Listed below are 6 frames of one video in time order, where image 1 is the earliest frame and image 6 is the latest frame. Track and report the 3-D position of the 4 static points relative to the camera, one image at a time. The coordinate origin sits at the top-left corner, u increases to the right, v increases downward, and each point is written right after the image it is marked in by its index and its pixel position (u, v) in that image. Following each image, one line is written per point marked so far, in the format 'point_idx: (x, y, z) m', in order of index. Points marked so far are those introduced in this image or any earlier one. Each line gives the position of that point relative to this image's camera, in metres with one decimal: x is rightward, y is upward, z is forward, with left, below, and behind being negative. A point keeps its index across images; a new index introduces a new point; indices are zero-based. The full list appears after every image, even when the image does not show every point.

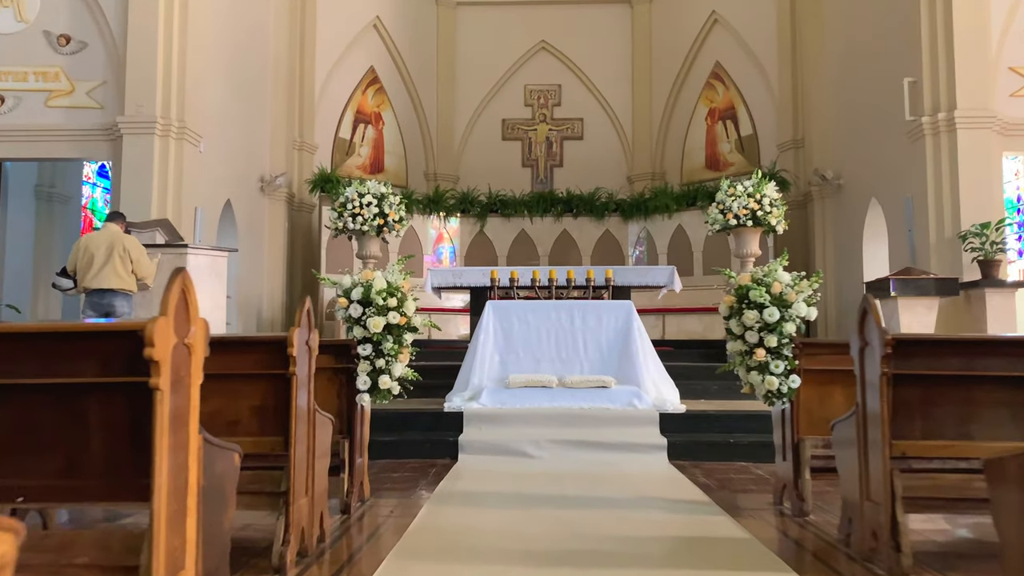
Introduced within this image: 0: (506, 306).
0: (0.0, -0.1, +5.3) m
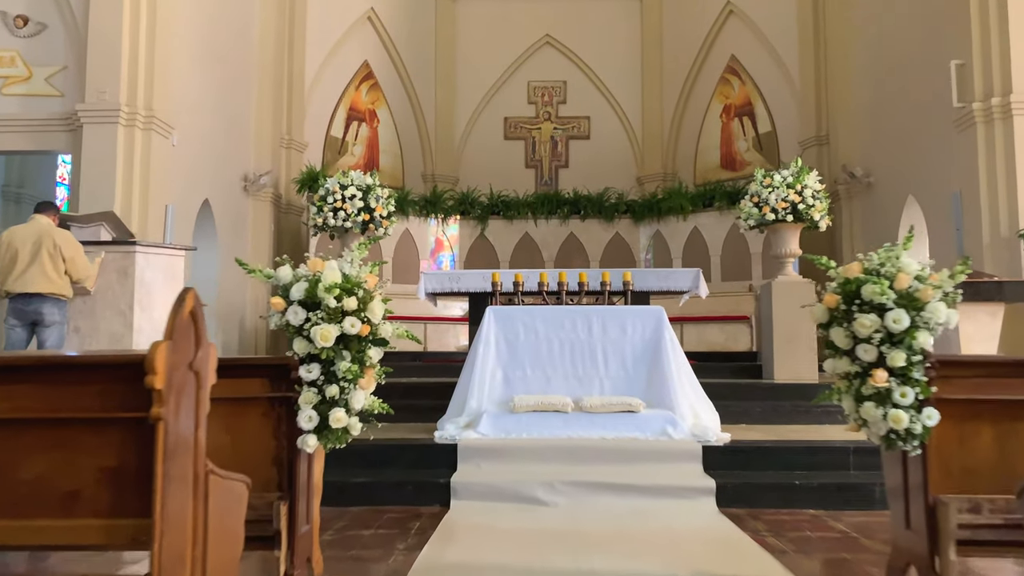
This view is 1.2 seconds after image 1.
0: (0.0, -0.1, +4.5) m
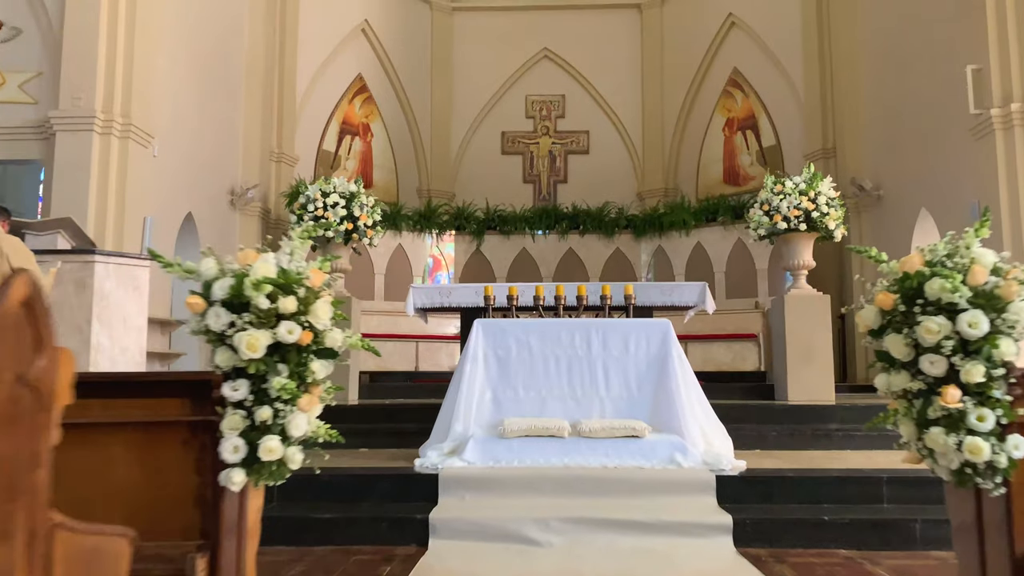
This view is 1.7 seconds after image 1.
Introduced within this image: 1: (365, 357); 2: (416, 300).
0: (-0.1, -0.2, +4.1) m
1: (-1.4, -0.6, +7.5) m
2: (-0.7, -0.1, +5.7) m
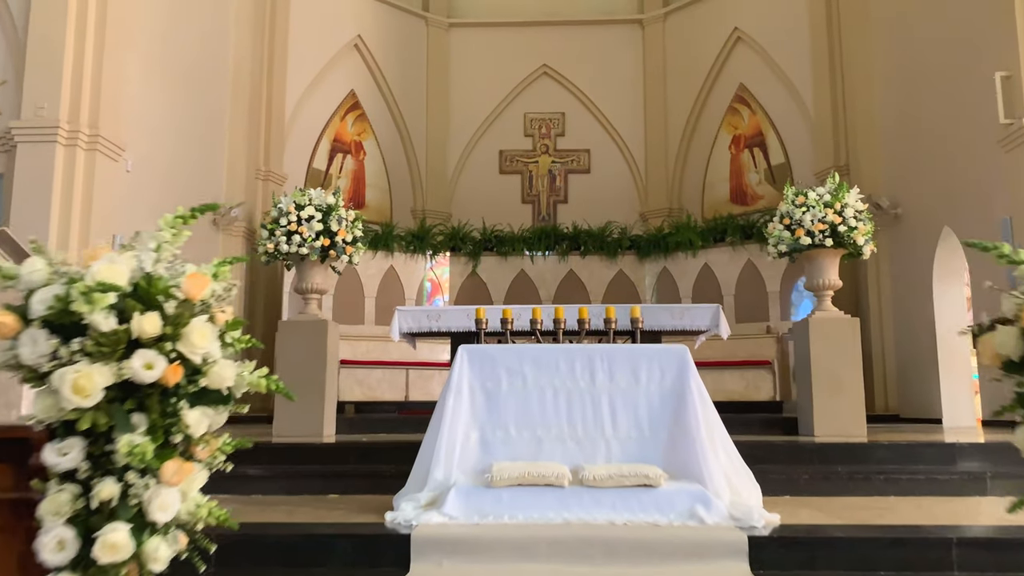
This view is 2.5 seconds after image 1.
0: (-0.1, -0.3, +3.7) m
1: (-1.4, -0.8, +7.0) m
2: (-0.7, -0.2, +5.2) m
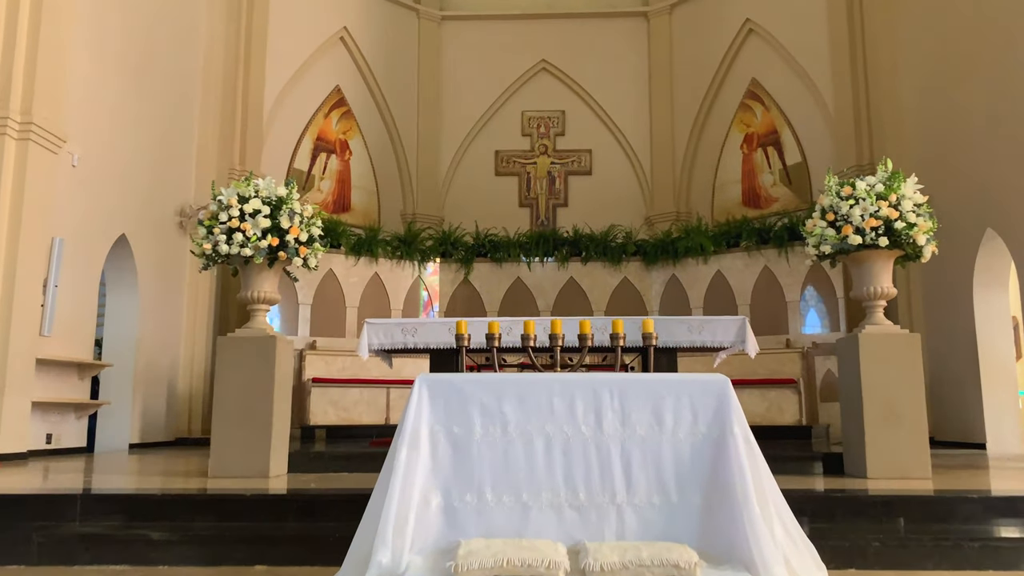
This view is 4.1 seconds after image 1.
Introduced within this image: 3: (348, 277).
0: (-0.1, -0.3, +2.9) m
1: (-1.4, -0.9, +6.2) m
2: (-0.8, -0.3, +4.5) m
3: (-1.6, +0.1, +8.1) m
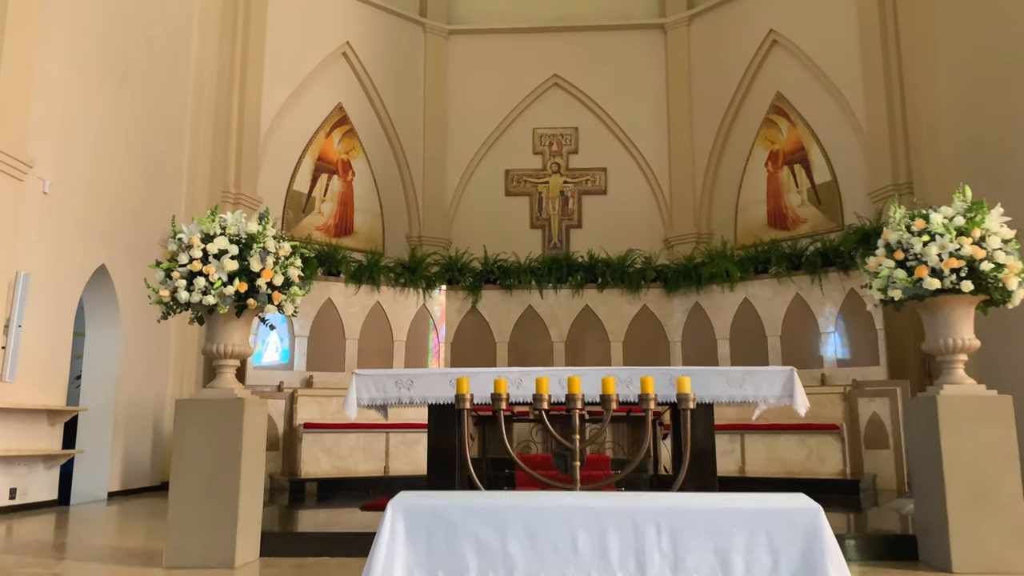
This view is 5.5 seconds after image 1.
0: (-0.1, -0.5, +2.3) m
1: (-1.4, -1.2, +5.6) m
2: (-0.7, -0.5, +3.9) m
3: (-1.5, -0.2, +7.5) m
